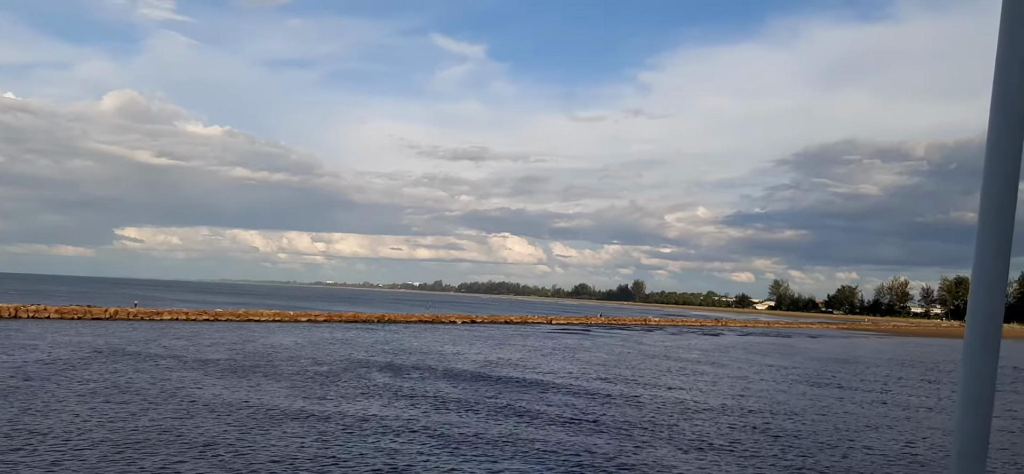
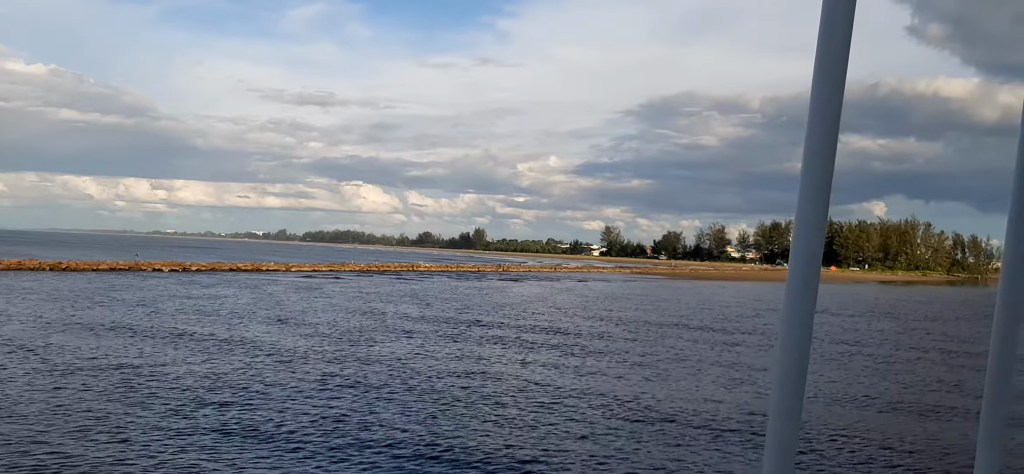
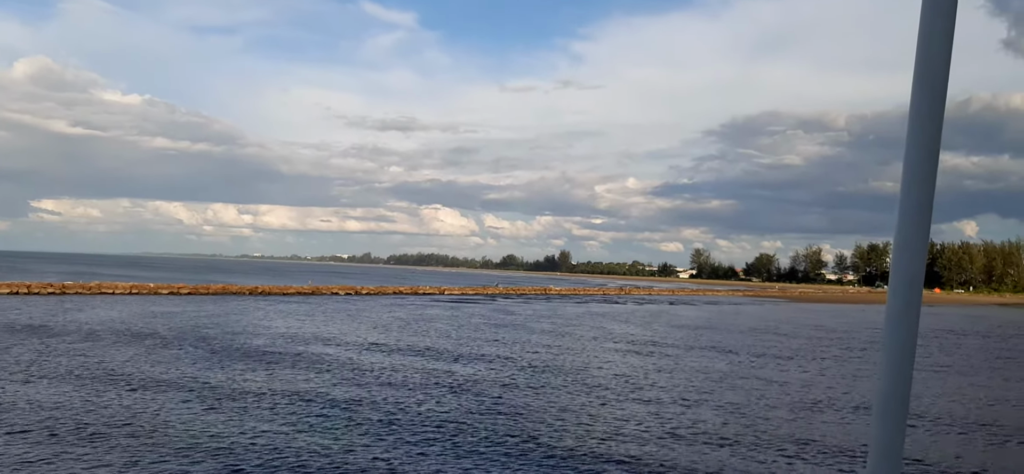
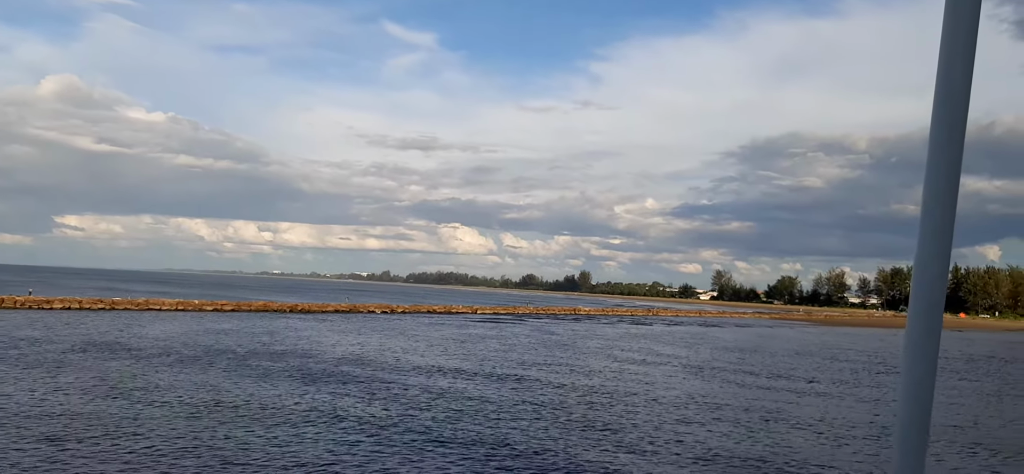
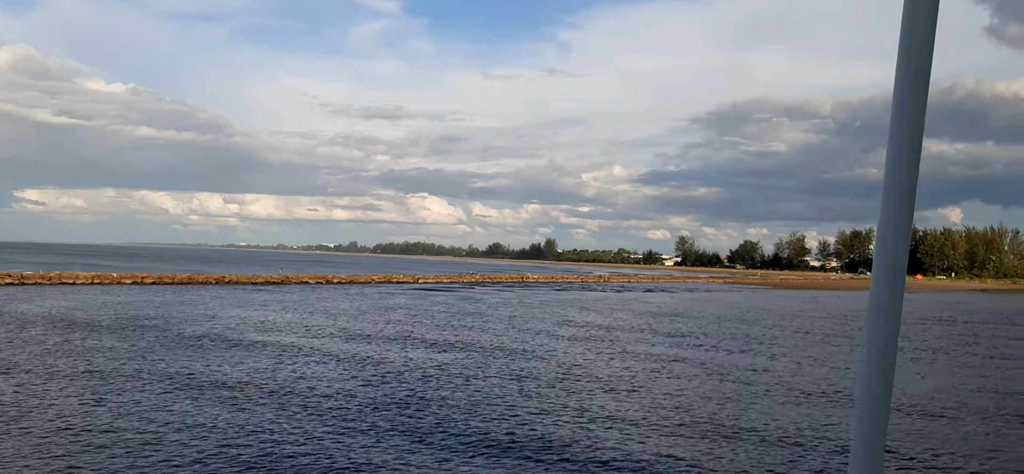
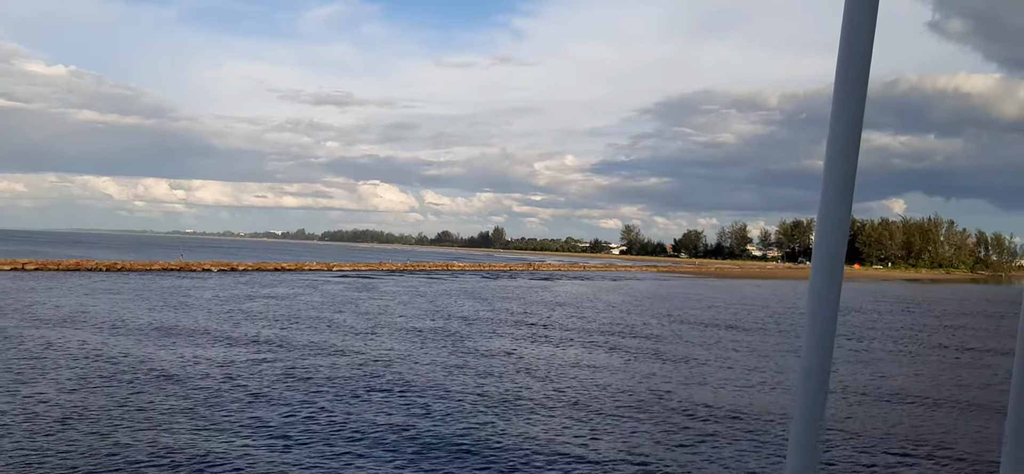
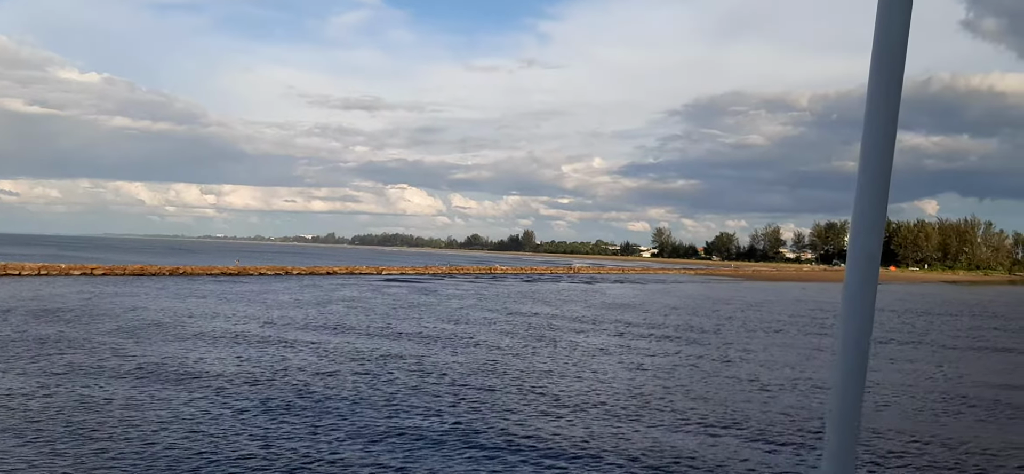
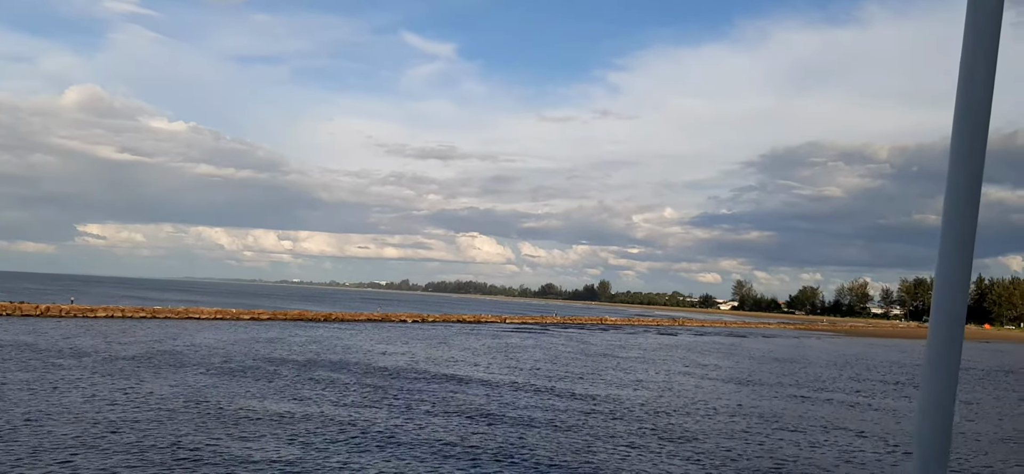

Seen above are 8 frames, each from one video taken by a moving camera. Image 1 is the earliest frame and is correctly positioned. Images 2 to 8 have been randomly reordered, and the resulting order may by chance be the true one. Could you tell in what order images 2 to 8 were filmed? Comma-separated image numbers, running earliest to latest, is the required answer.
8, 4, 3, 5, 7, 6, 2
